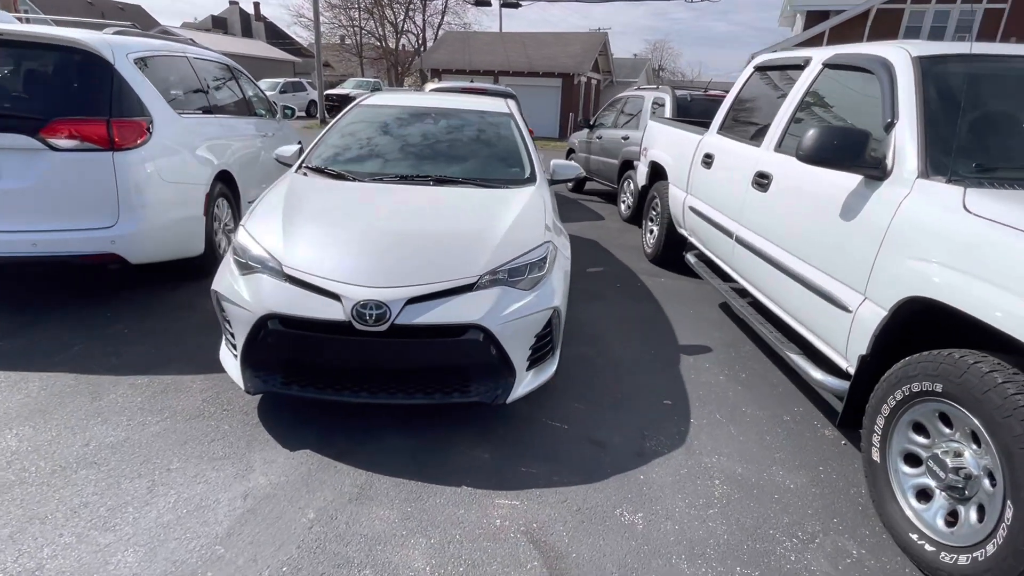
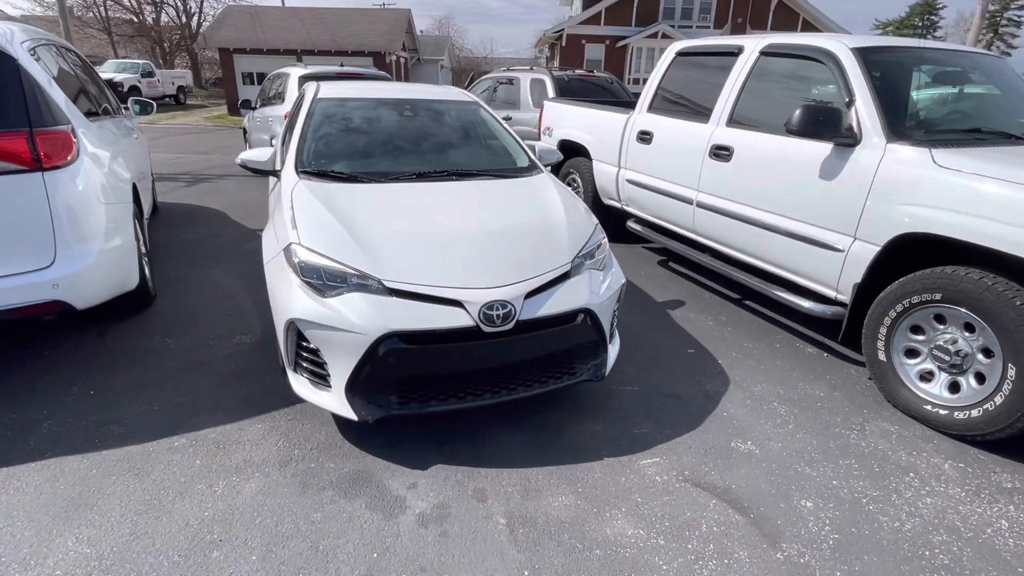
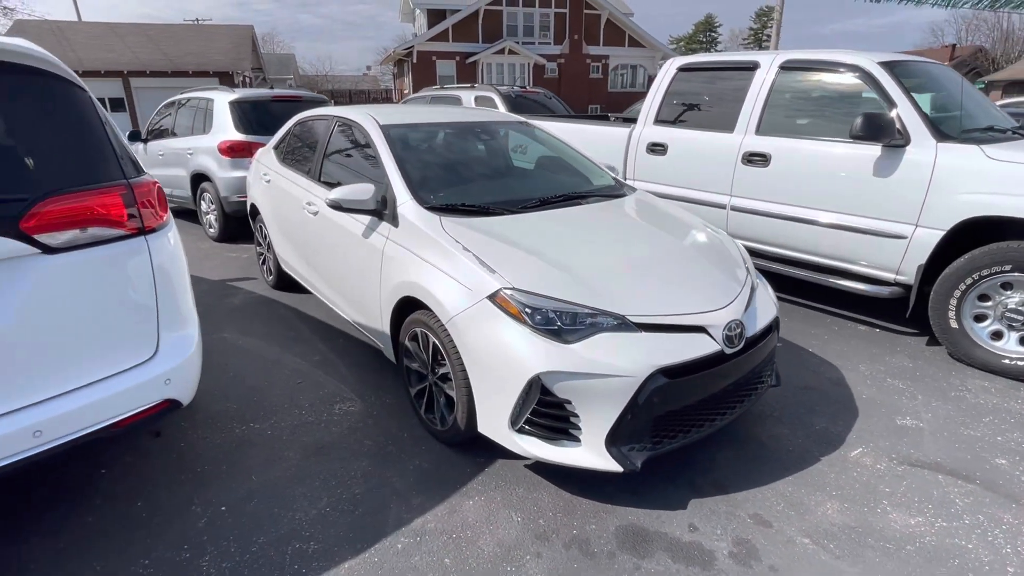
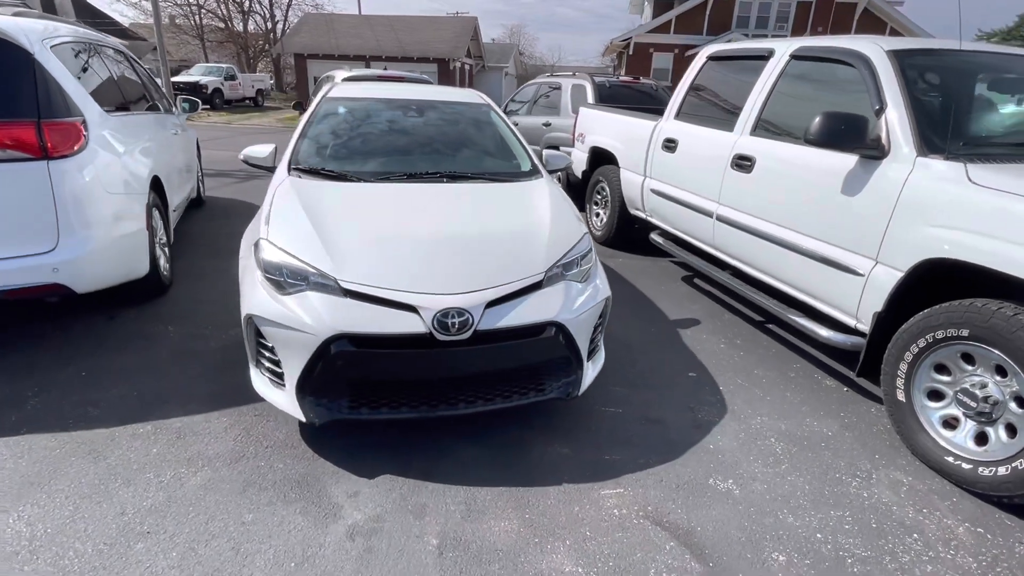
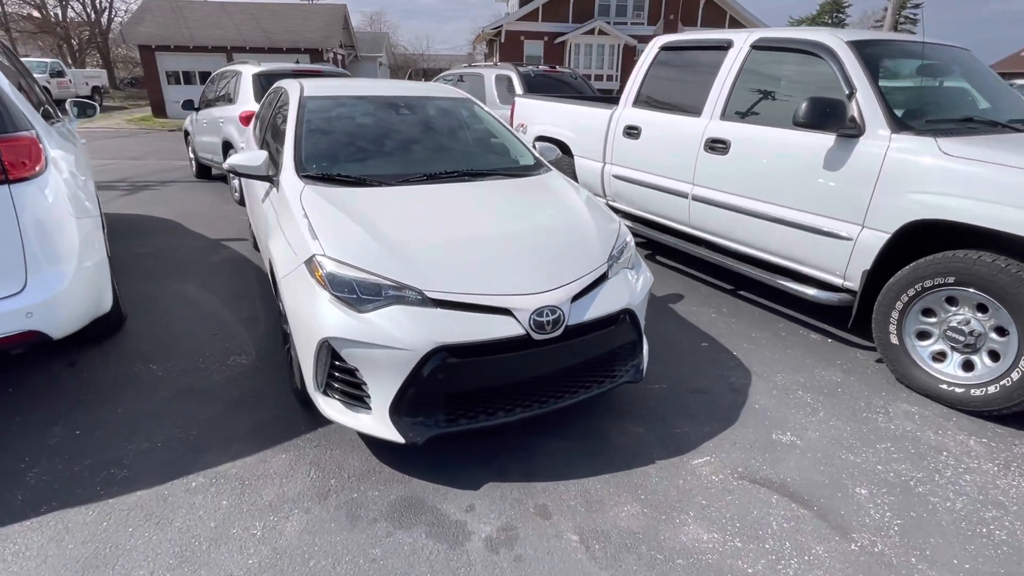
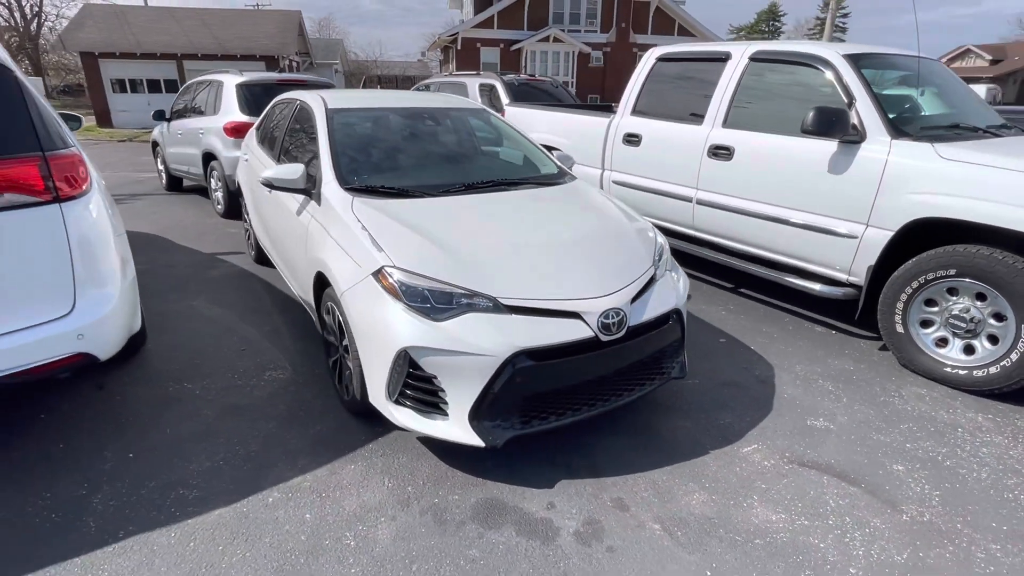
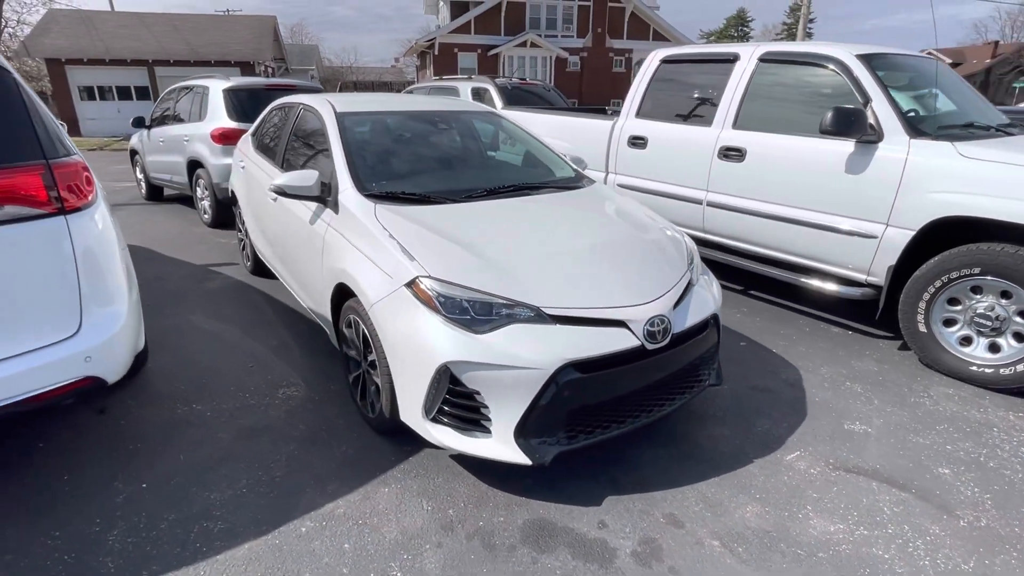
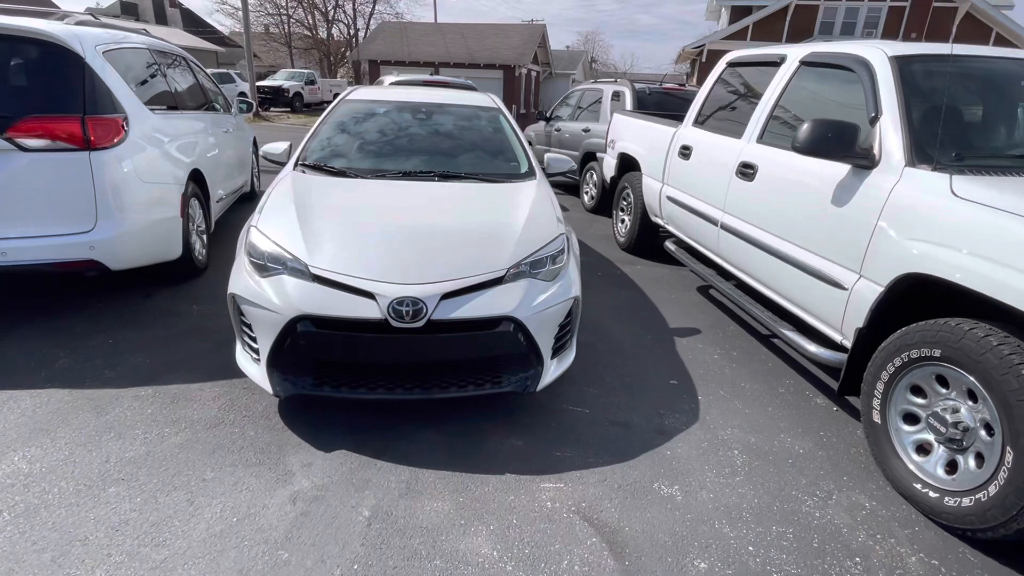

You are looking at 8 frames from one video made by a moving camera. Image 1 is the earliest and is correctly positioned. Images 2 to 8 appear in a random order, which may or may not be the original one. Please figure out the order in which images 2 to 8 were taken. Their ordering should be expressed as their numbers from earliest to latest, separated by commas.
8, 4, 2, 5, 6, 7, 3
